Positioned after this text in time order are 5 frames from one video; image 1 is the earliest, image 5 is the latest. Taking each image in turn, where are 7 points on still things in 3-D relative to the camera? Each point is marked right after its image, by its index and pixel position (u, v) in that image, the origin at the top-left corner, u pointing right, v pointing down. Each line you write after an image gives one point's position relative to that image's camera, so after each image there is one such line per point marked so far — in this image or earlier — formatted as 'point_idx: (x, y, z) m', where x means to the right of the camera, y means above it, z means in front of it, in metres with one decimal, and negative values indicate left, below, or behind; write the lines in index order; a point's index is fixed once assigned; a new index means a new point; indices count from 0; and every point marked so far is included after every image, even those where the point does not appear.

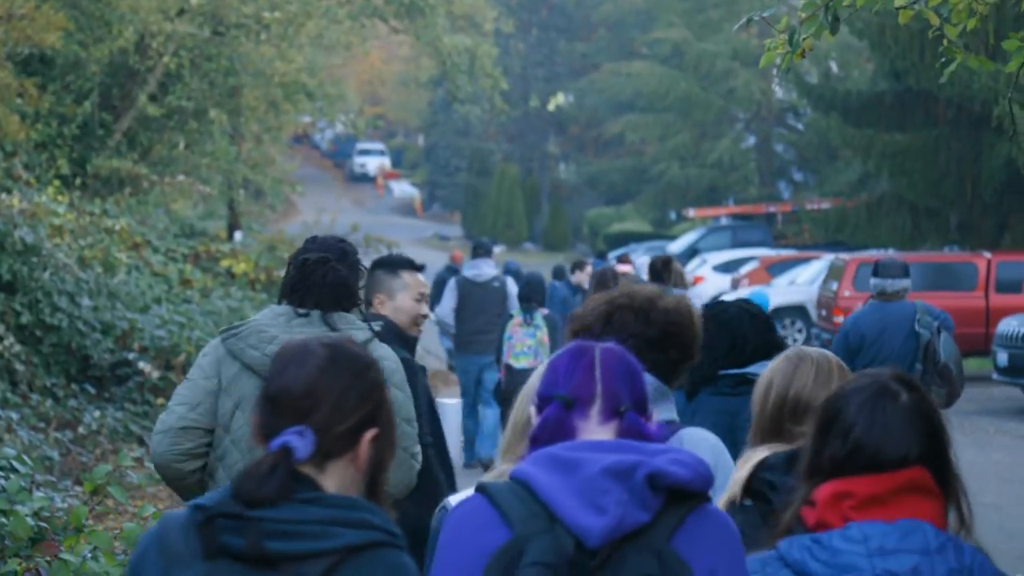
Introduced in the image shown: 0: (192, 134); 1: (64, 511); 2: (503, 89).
0: (-3.4, +1.7, +16.0) m
1: (-2.8, -1.4, +9.6) m
2: (-0.2, +2.6, +19.8) m
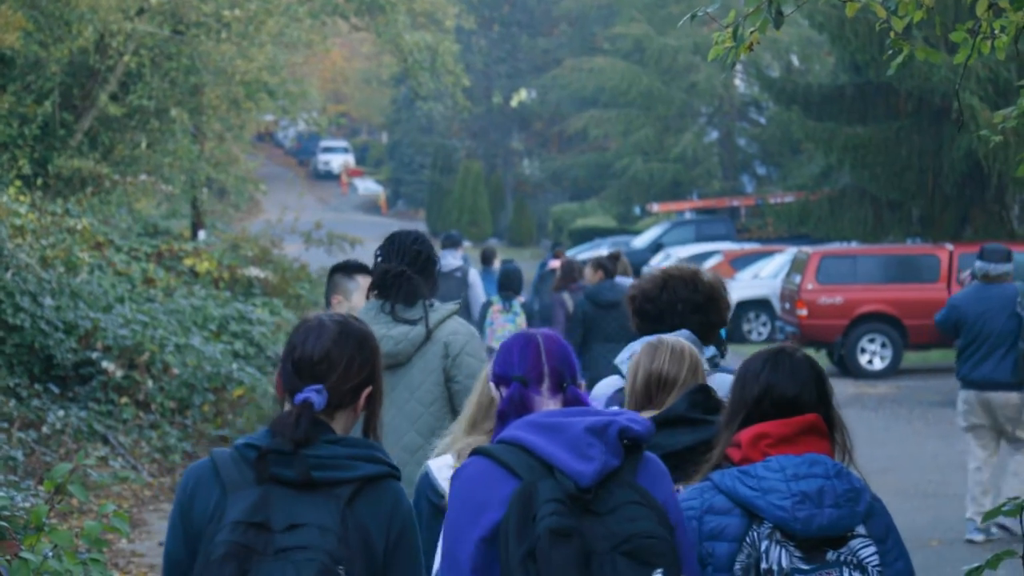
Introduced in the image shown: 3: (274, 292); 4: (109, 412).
0: (-3.8, +1.6, +16.0) m
1: (-3.1, -1.4, +9.6) m
2: (-0.6, +2.6, +19.9) m
3: (-2.7, 0.0, +16.8) m
4: (-3.3, -1.0, +12.6) m
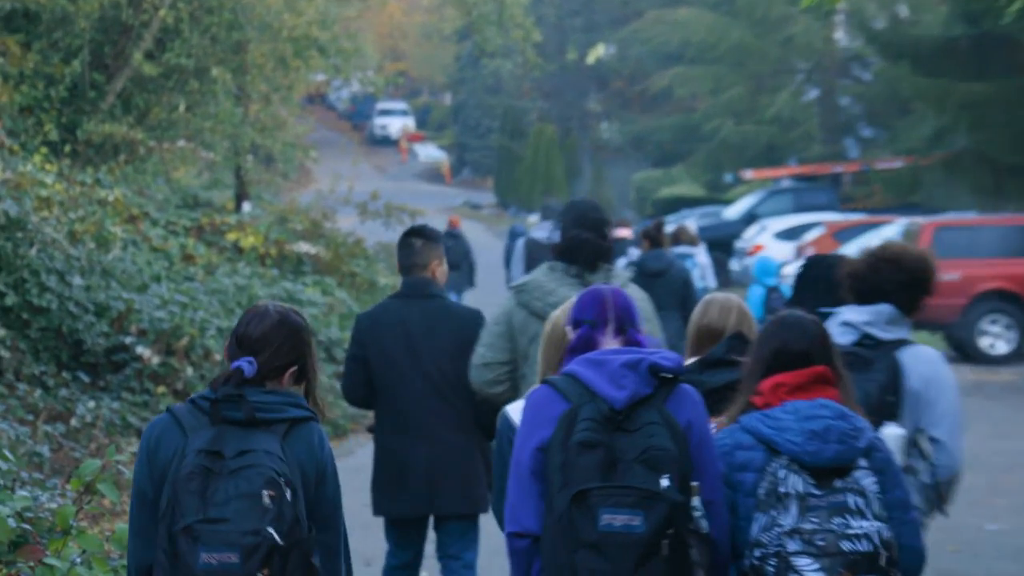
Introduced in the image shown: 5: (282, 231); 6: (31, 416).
0: (-3.0, +1.8, +14.8) m
1: (-2.6, -1.2, +8.4) m
2: (+0.3, +2.9, +18.5) m
3: (-1.9, +0.1, +15.5) m
4: (-2.7, -0.9, +11.4) m
5: (-2.3, +0.5, +15.5) m
6: (-3.2, -0.9, +10.3) m
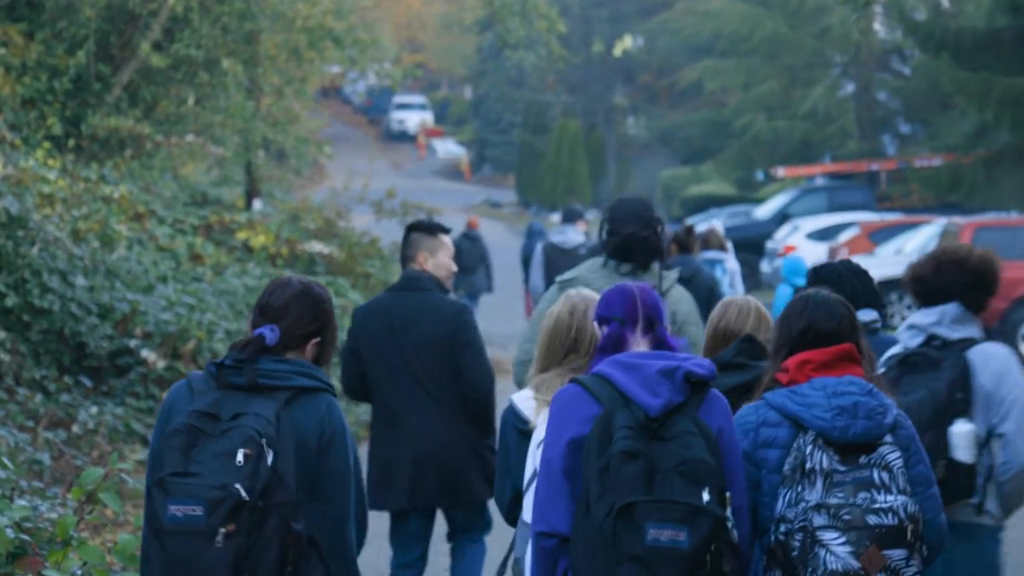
0: (-2.8, +1.9, +14.3) m
1: (-2.5, -1.3, +8.0) m
2: (+0.6, +2.9, +17.9) m
3: (-1.7, +0.2, +15.0) m
4: (-2.6, -0.9, +10.9) m
5: (-2.1, +0.6, +15.0) m
6: (-3.1, -0.9, +9.9) m
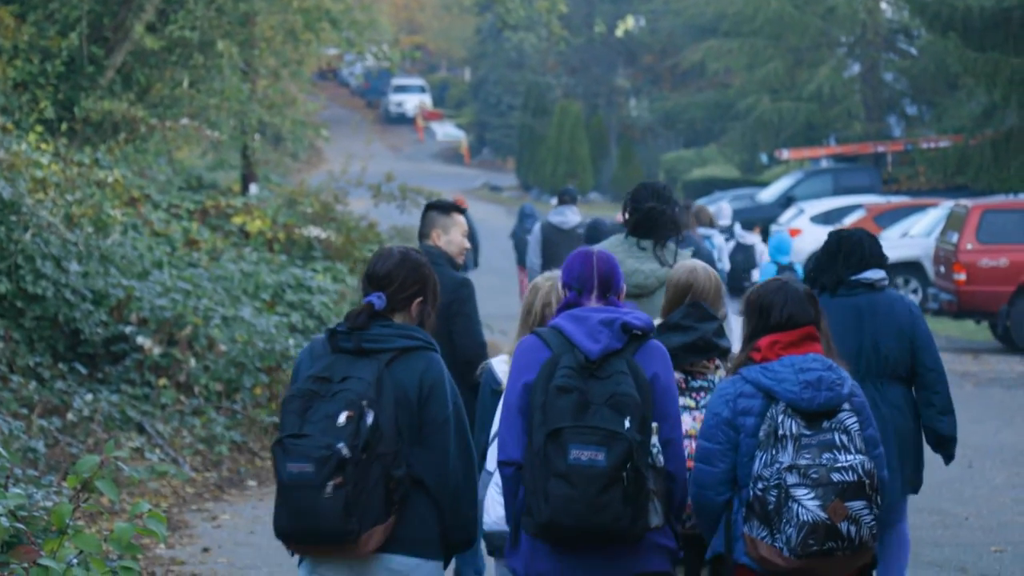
0: (-2.8, +2.0, +14.1) m
1: (-2.5, -1.2, +7.8) m
2: (+0.6, +3.1, +17.7) m
3: (-1.6, +0.3, +14.9) m
4: (-2.6, -0.8, +10.8) m
5: (-2.1, +0.7, +14.9) m
6: (-3.1, -0.8, +9.7) m
